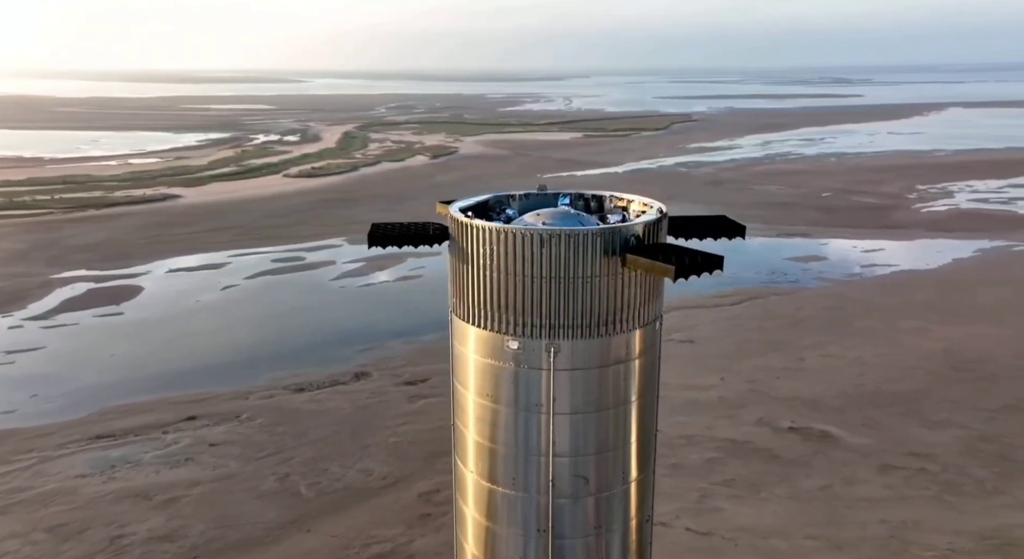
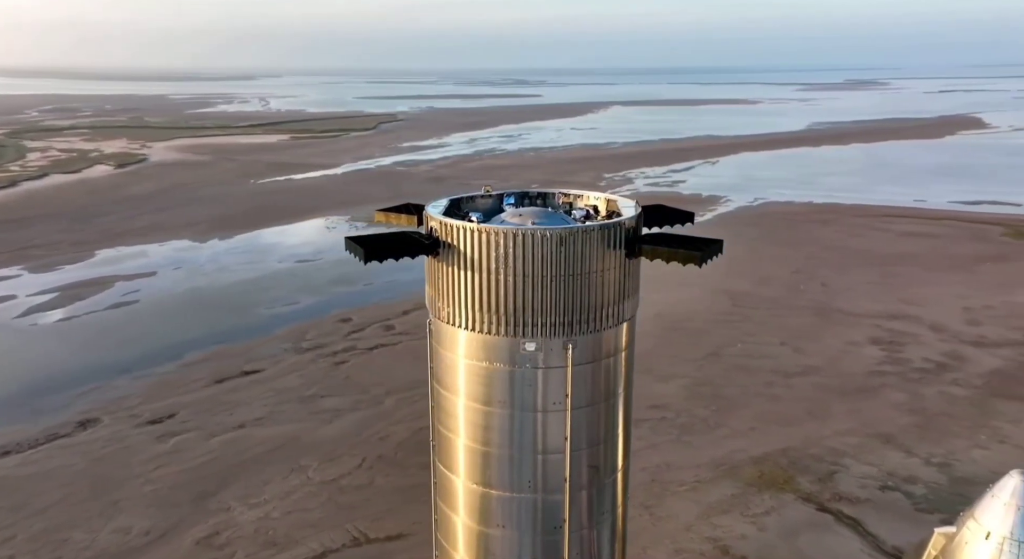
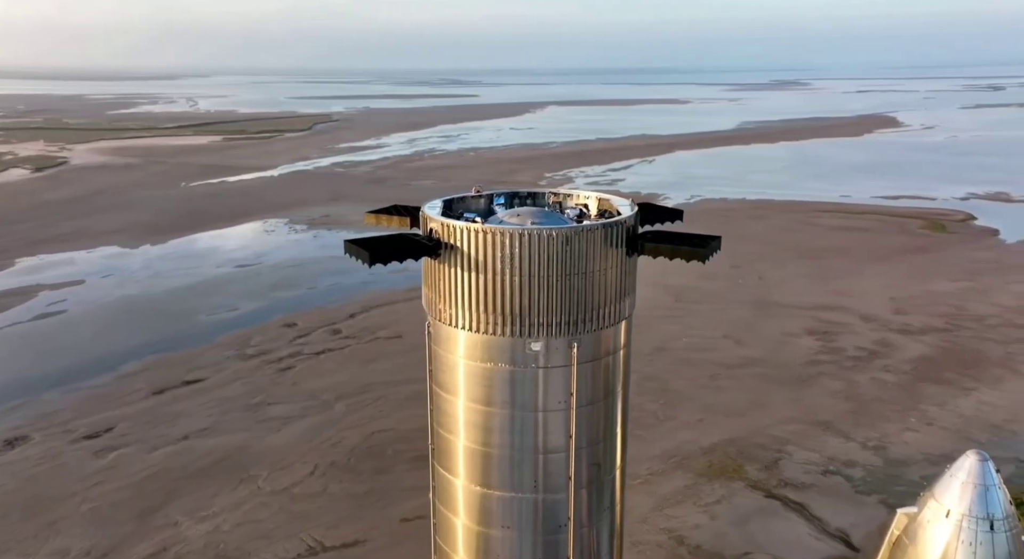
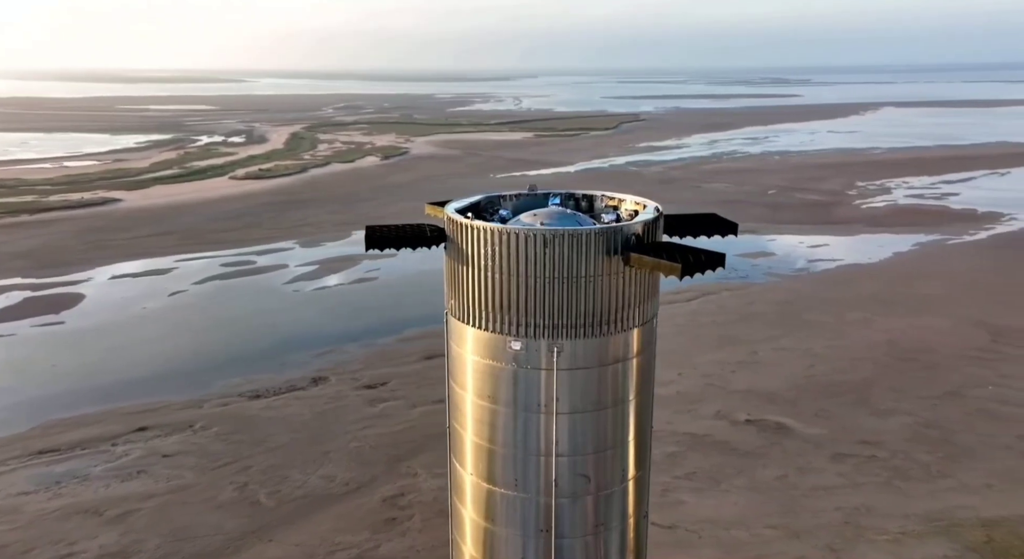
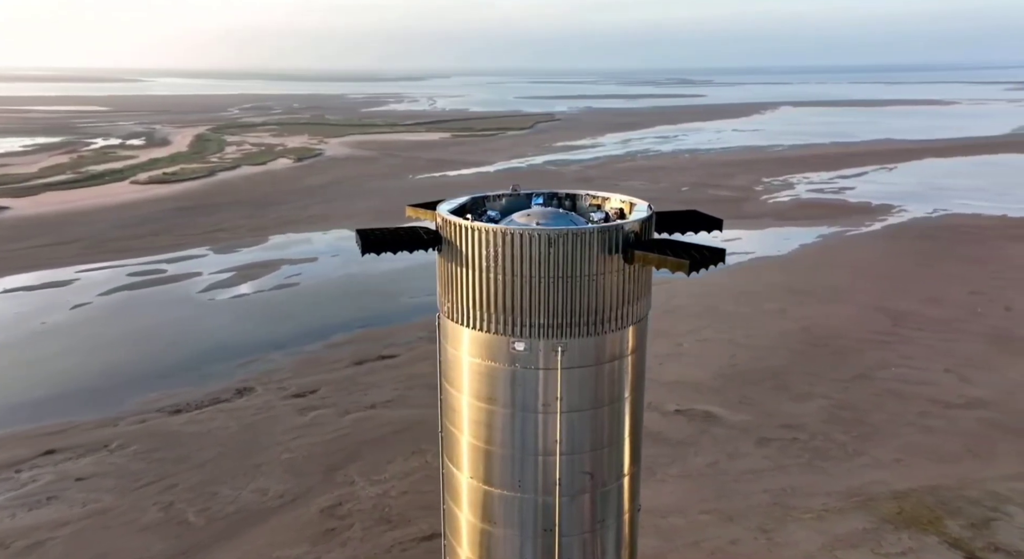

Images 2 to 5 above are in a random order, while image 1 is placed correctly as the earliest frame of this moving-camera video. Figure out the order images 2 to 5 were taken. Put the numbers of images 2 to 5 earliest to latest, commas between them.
4, 5, 2, 3
